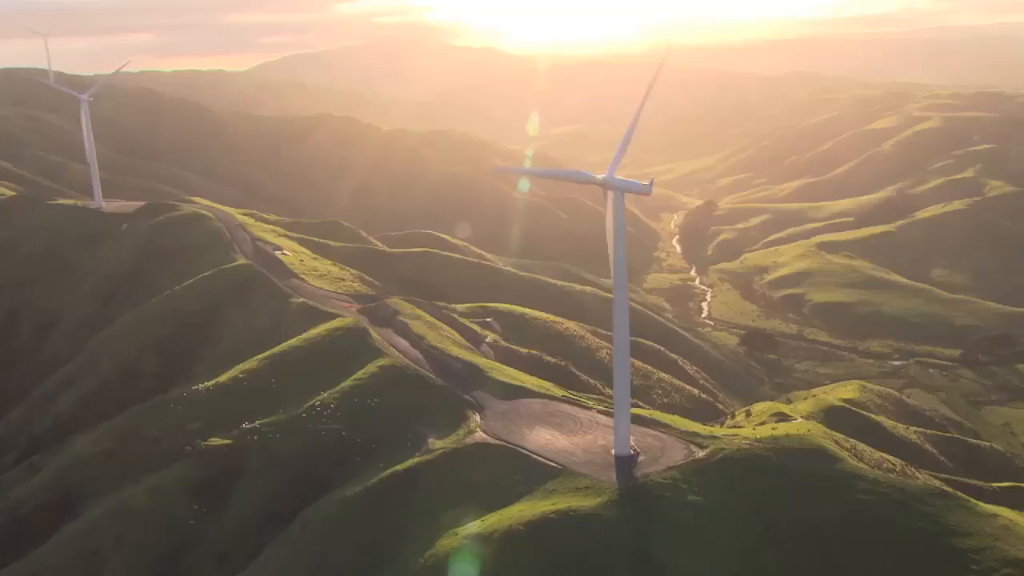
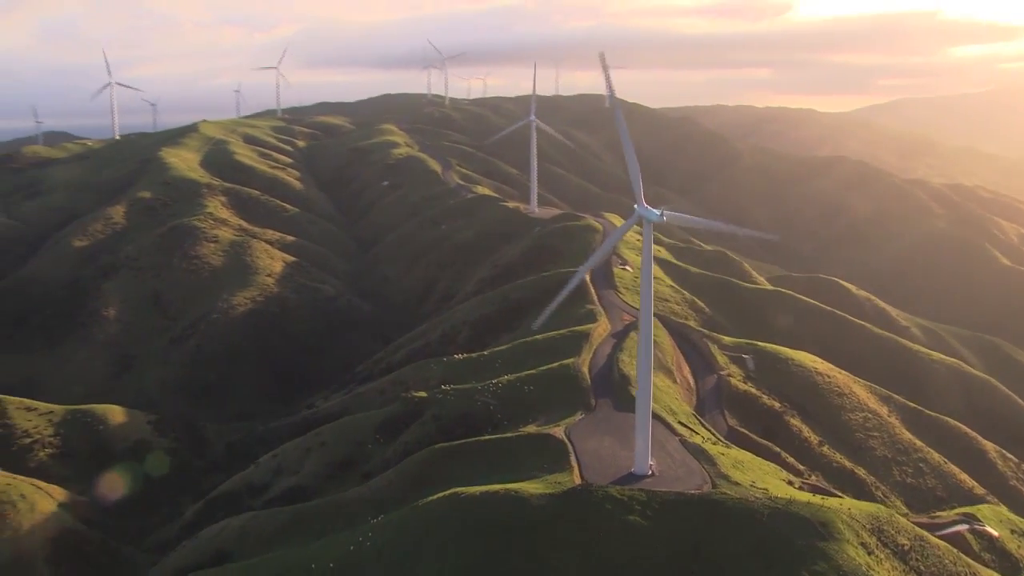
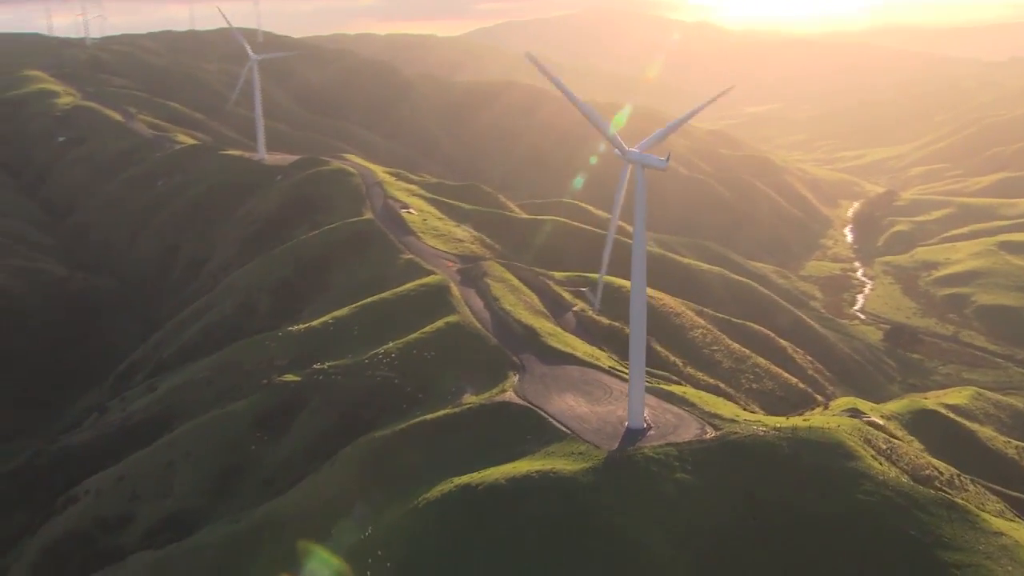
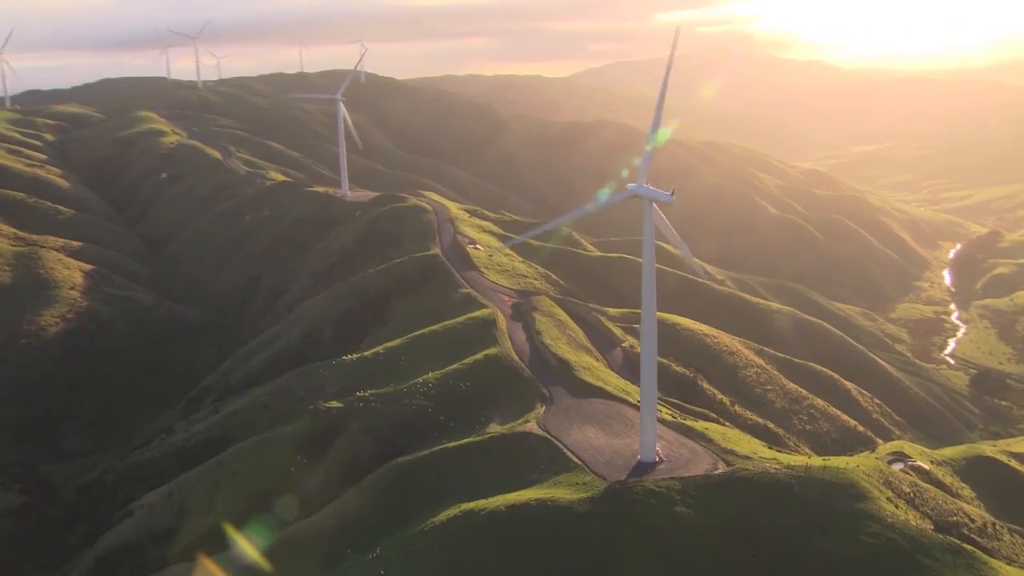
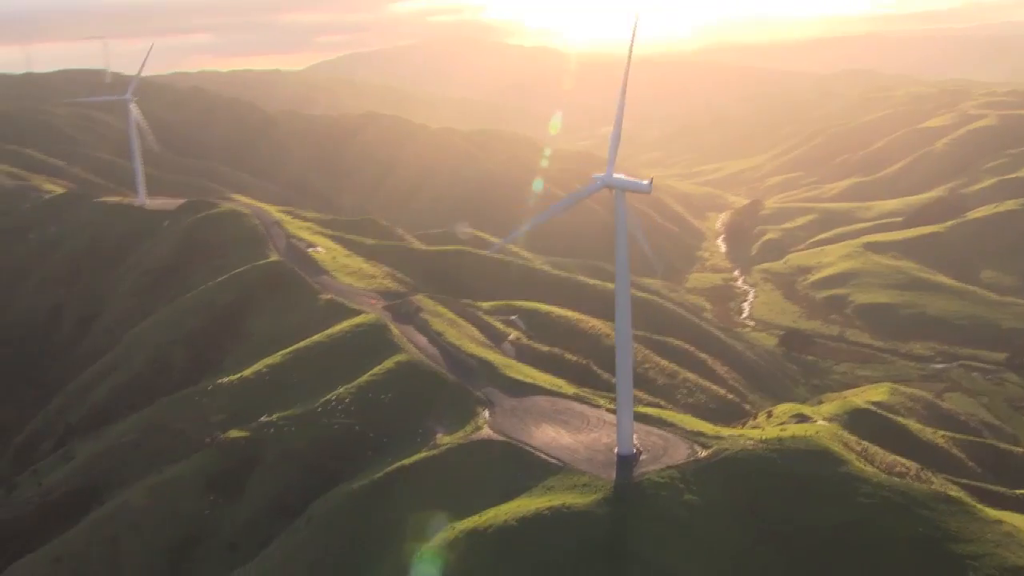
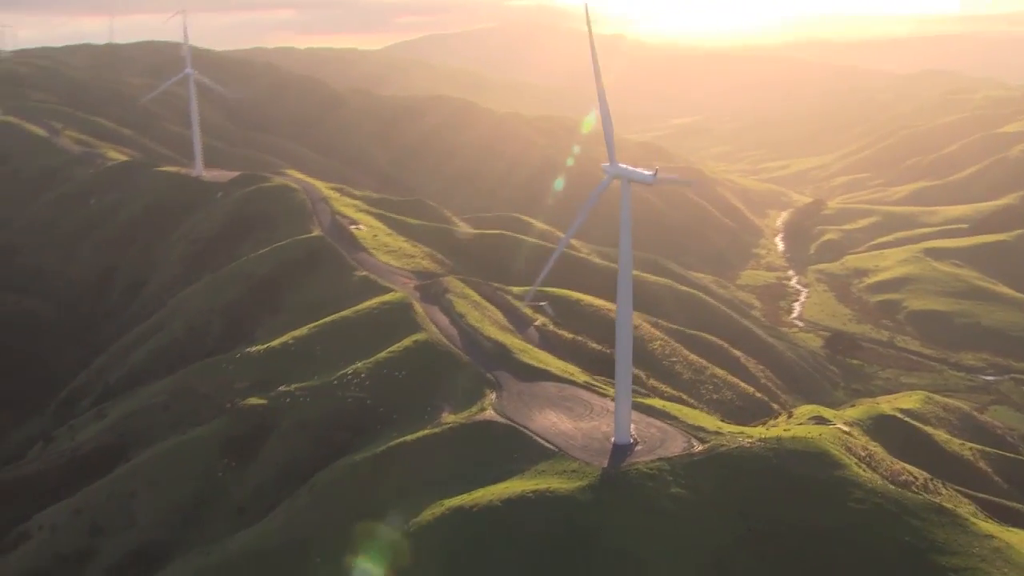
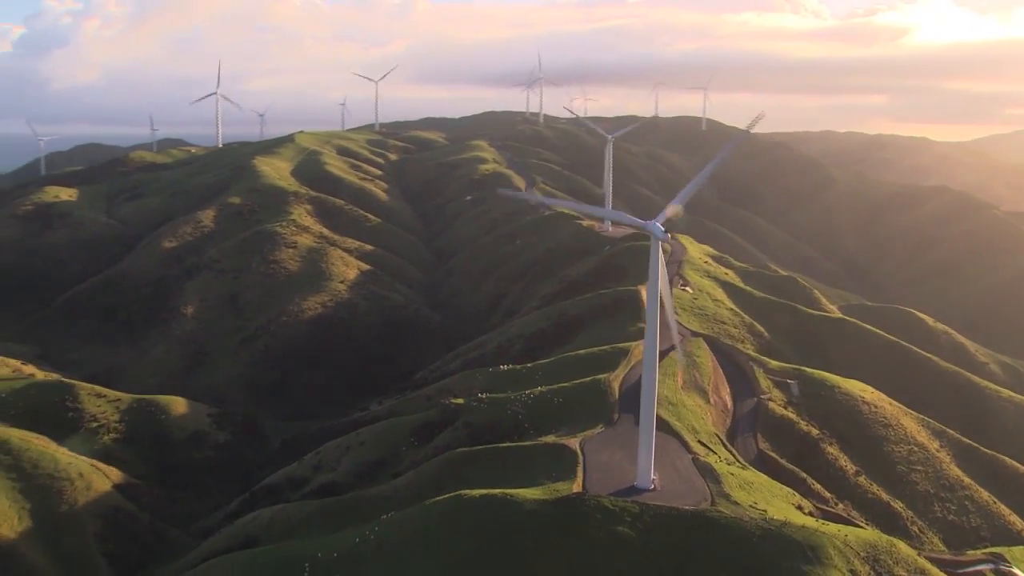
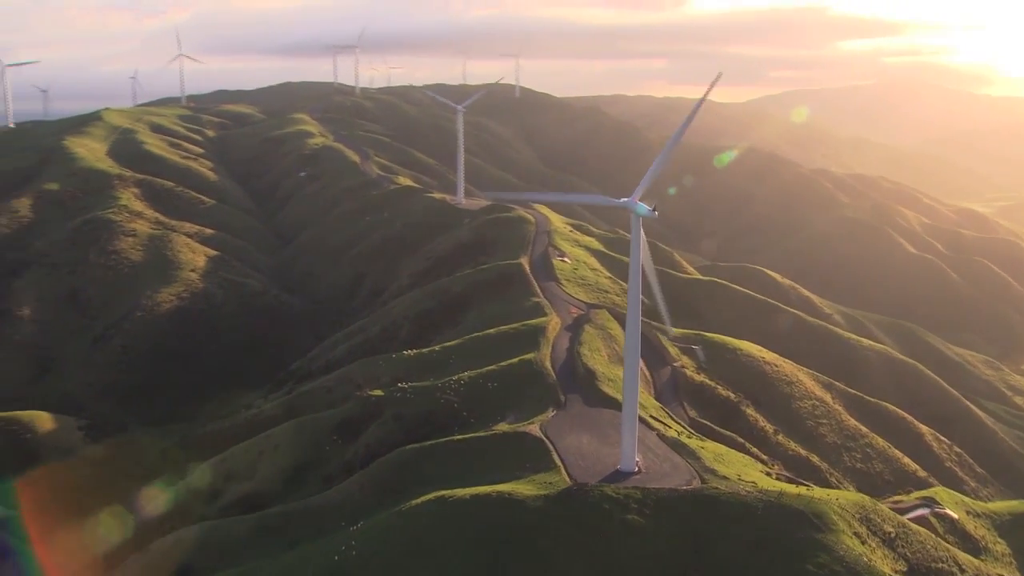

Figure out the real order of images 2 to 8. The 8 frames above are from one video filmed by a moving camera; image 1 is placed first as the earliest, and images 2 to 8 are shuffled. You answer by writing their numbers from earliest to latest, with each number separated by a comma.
5, 6, 3, 4, 8, 2, 7
